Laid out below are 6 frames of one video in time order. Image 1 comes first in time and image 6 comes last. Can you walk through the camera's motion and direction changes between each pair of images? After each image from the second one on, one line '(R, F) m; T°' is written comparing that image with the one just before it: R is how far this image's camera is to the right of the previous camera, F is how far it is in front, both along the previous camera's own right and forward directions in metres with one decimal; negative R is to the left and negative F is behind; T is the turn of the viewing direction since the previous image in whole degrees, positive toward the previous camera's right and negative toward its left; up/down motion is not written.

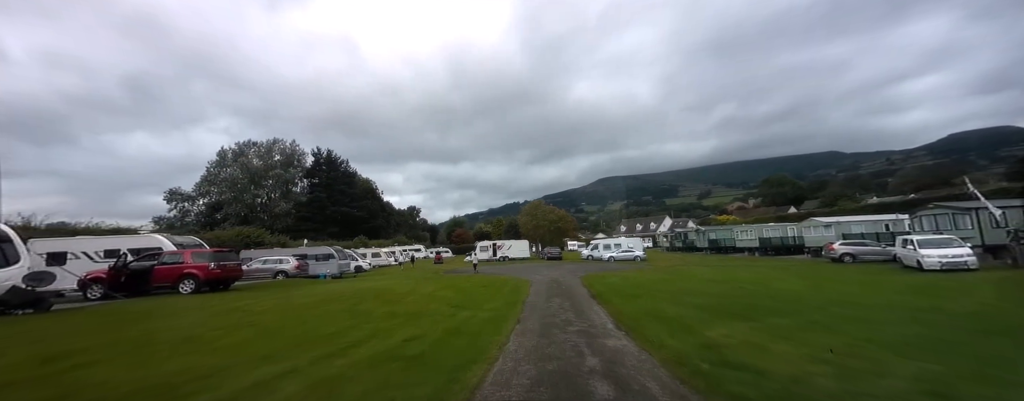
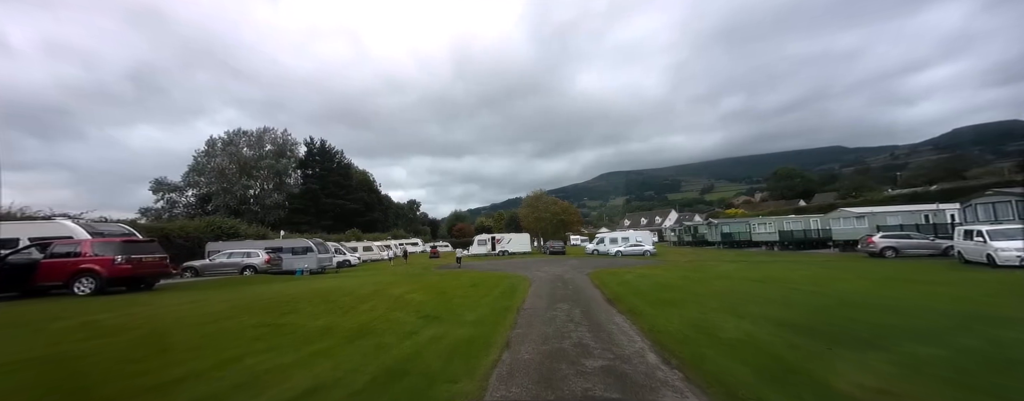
(+0.3, +3.2) m; 0°
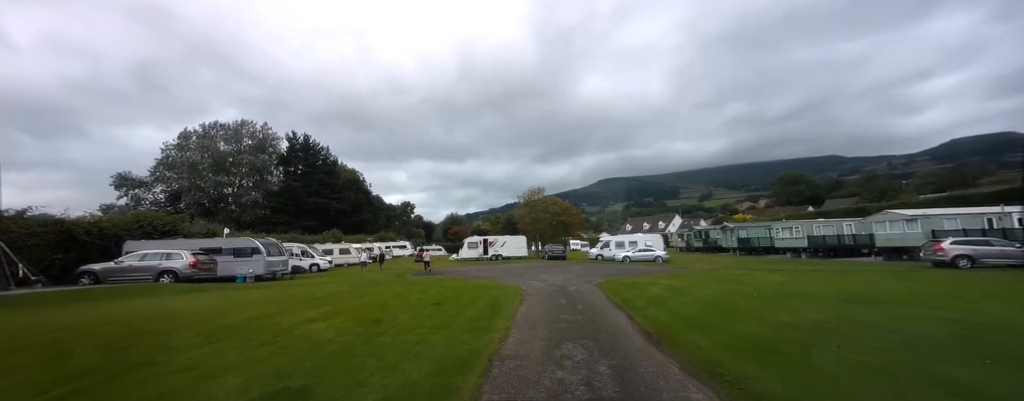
(+0.5, +4.7) m; 0°
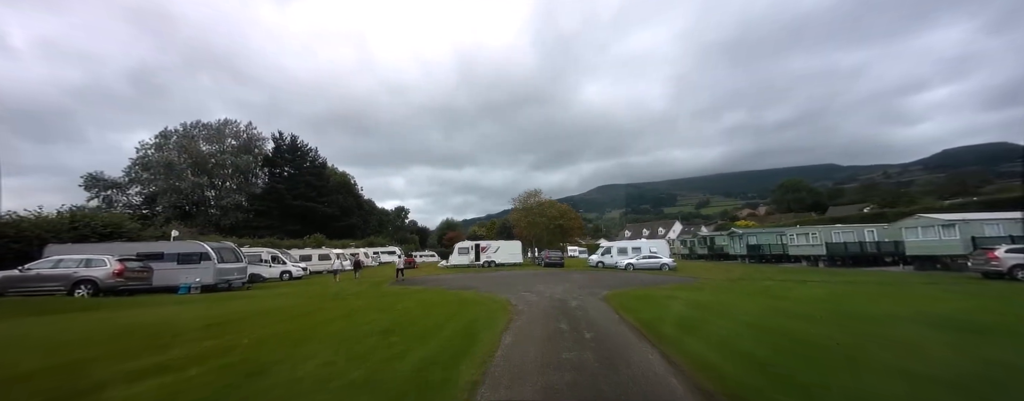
(+0.3, +2.9) m; 0°
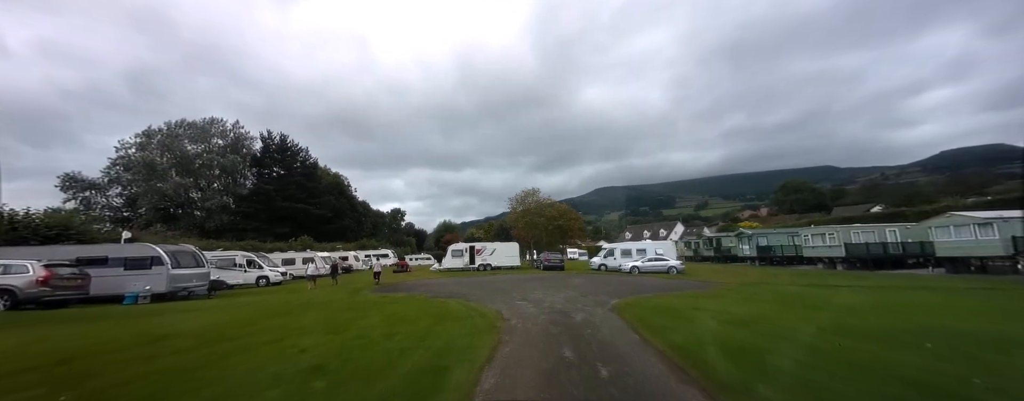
(+0.2, +2.2) m; 0°
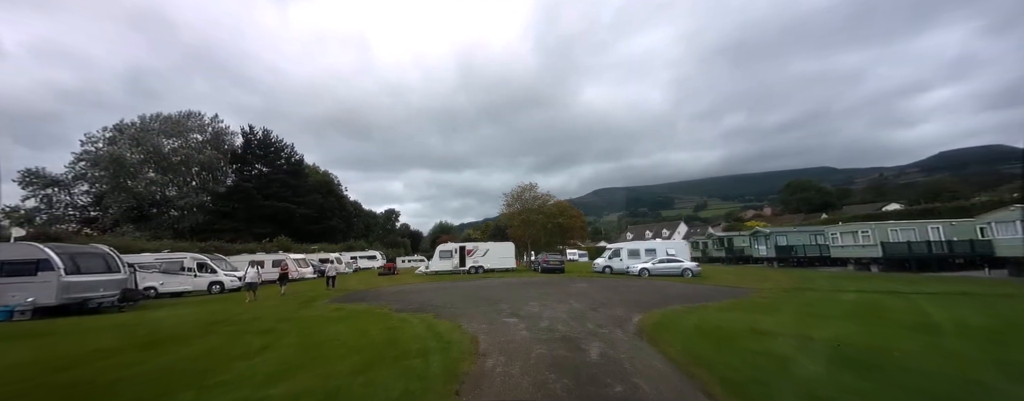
(+0.4, +3.5) m; 0°
